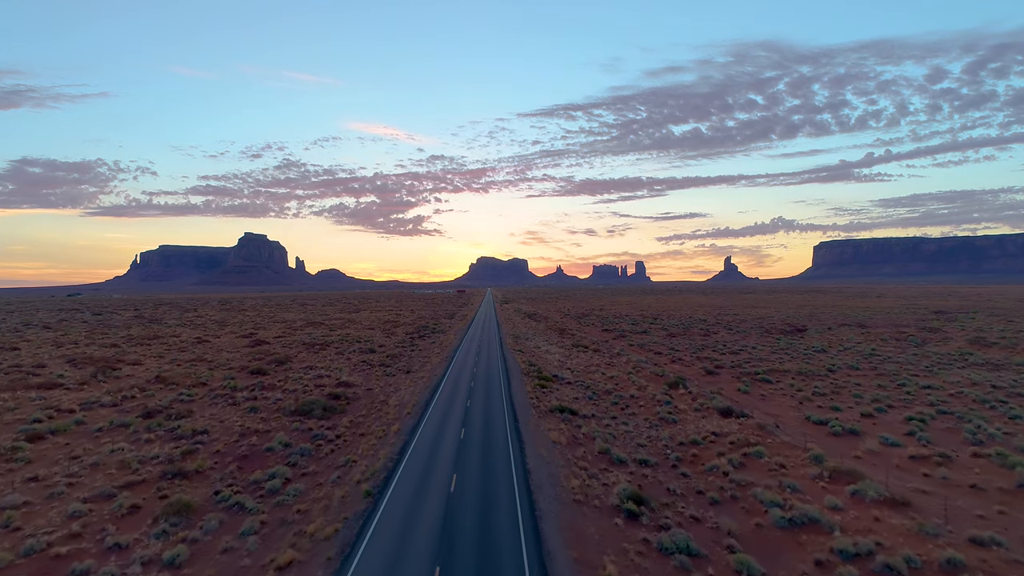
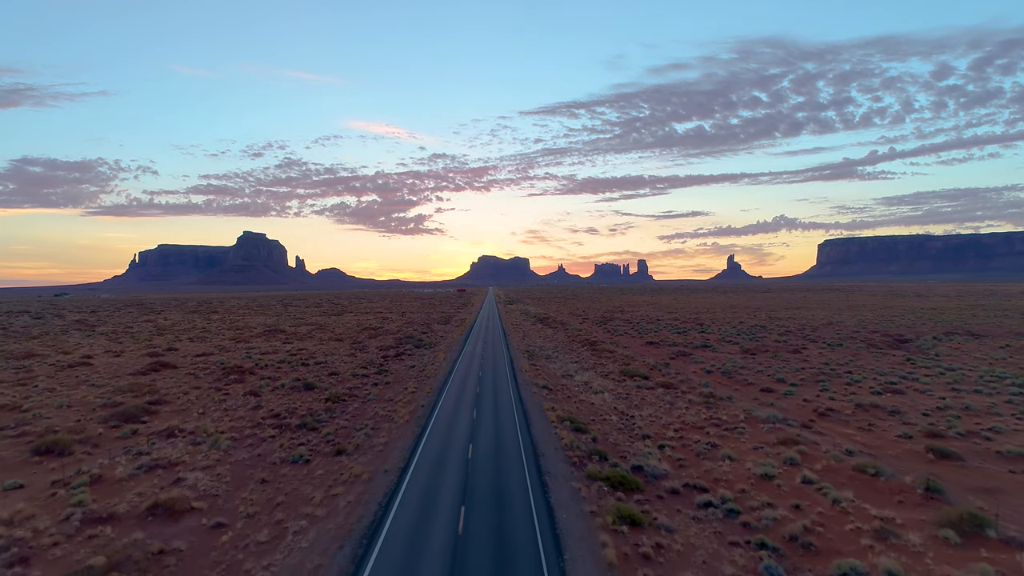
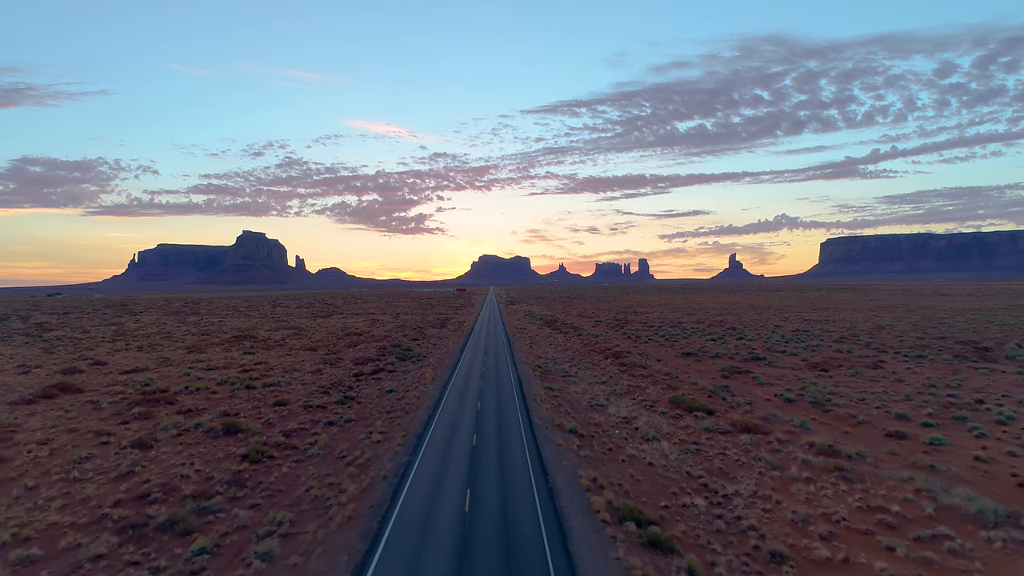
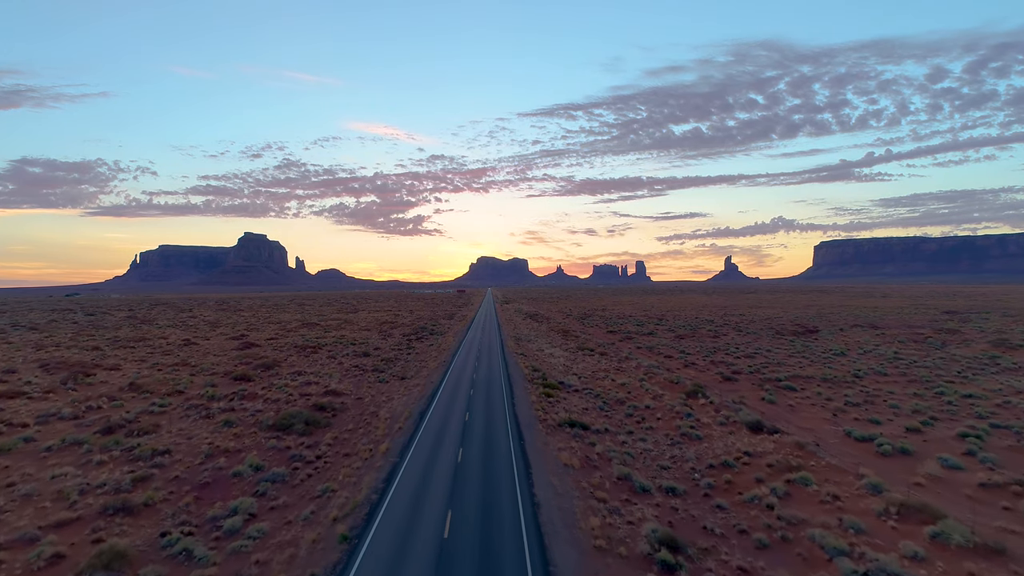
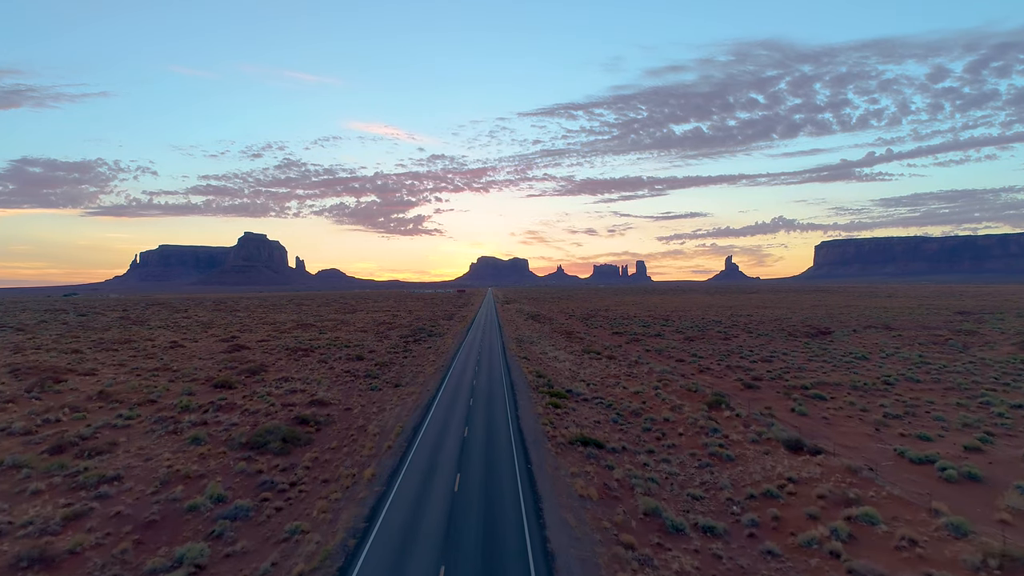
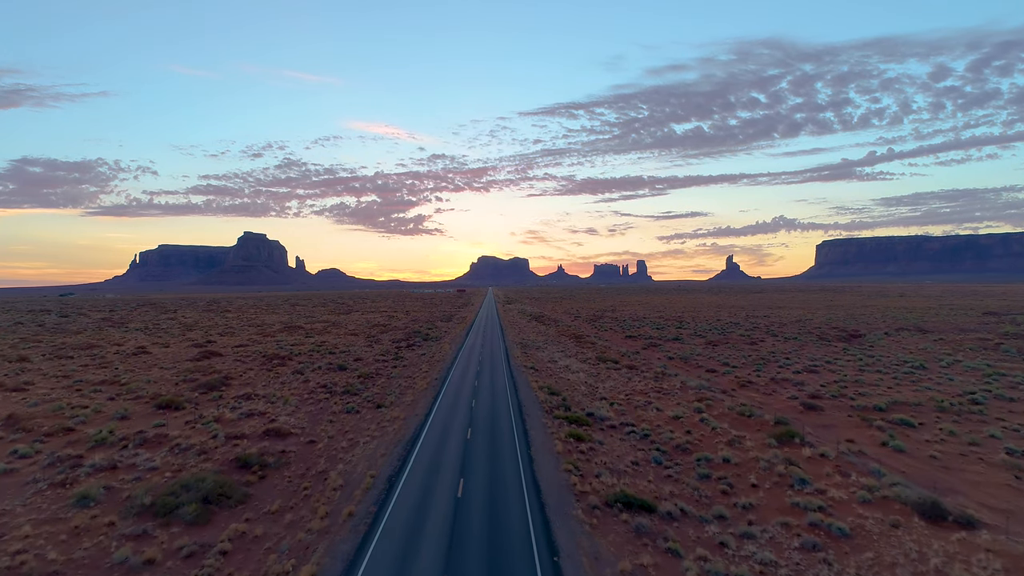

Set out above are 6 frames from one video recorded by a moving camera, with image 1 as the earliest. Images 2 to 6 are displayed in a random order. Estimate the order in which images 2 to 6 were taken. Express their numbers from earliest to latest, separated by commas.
4, 5, 6, 2, 3
